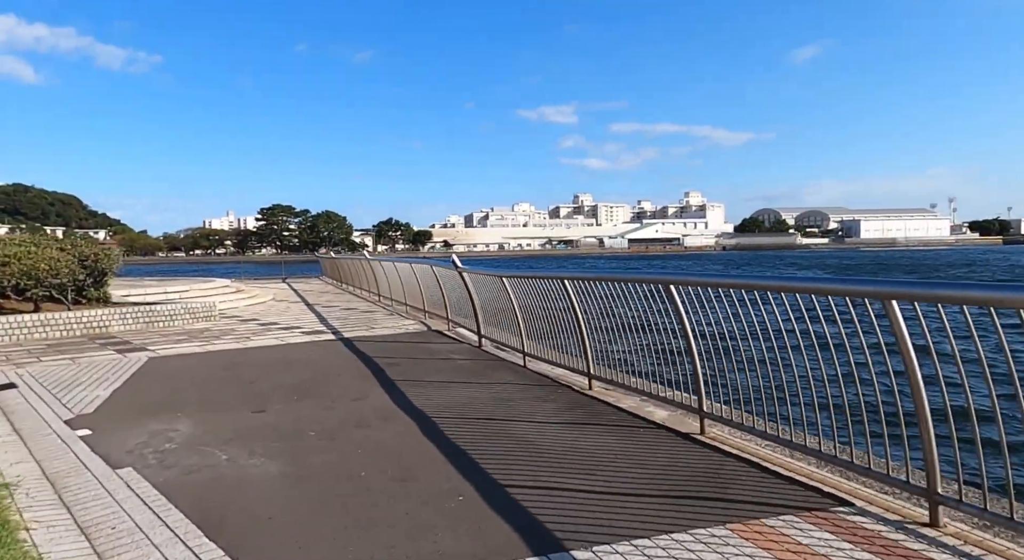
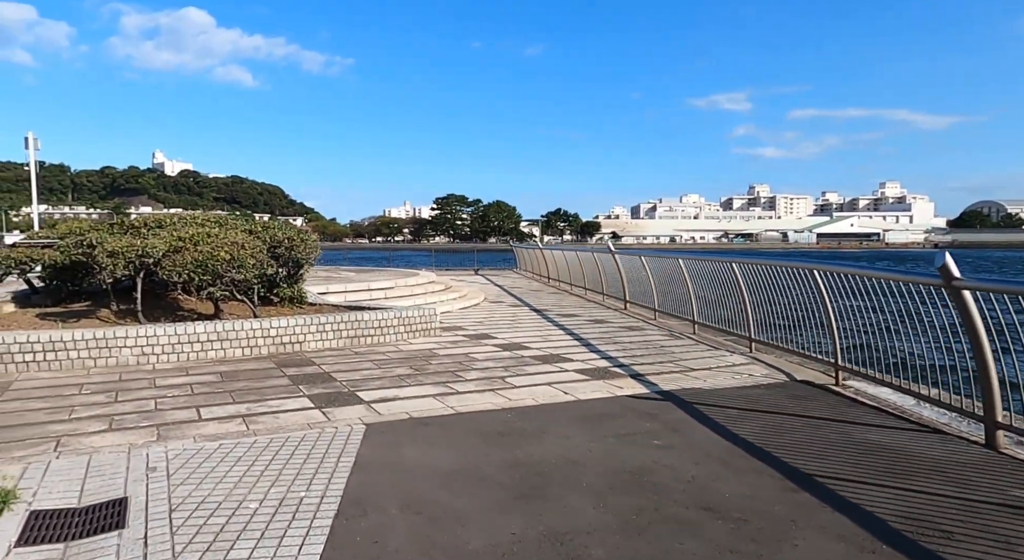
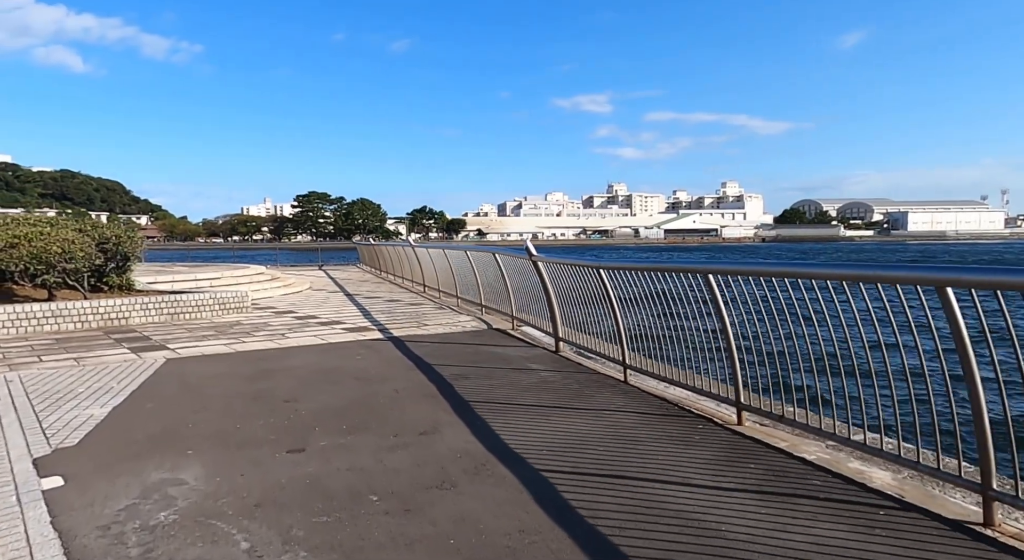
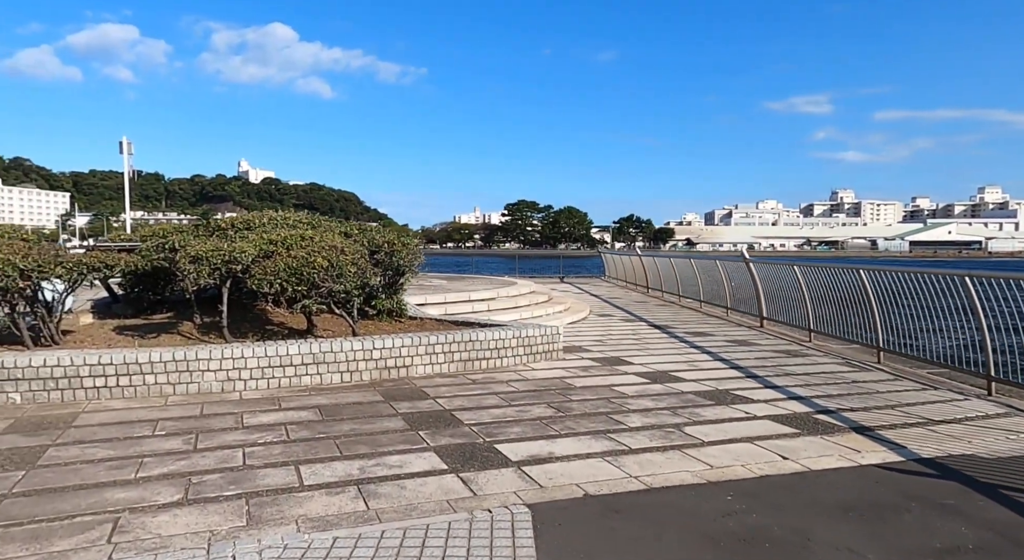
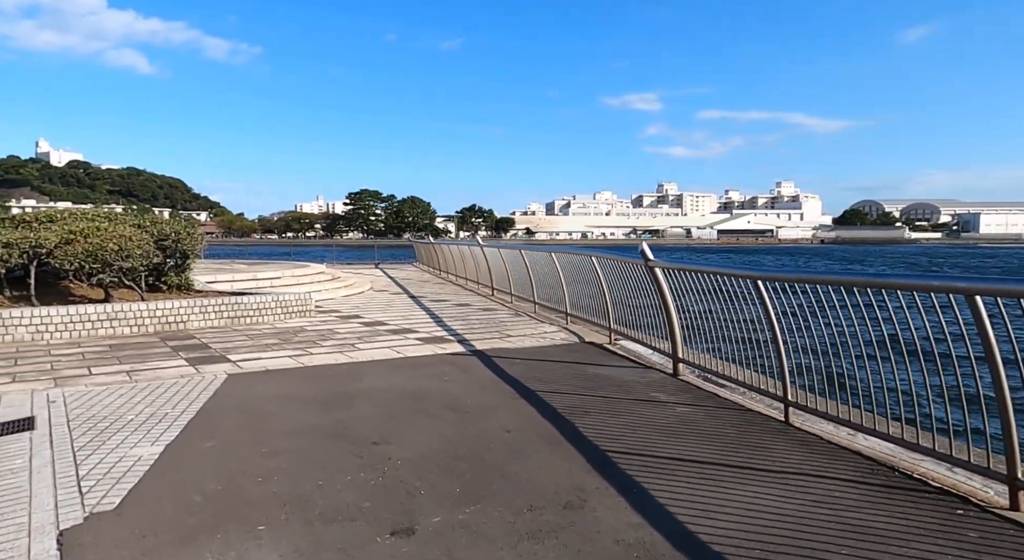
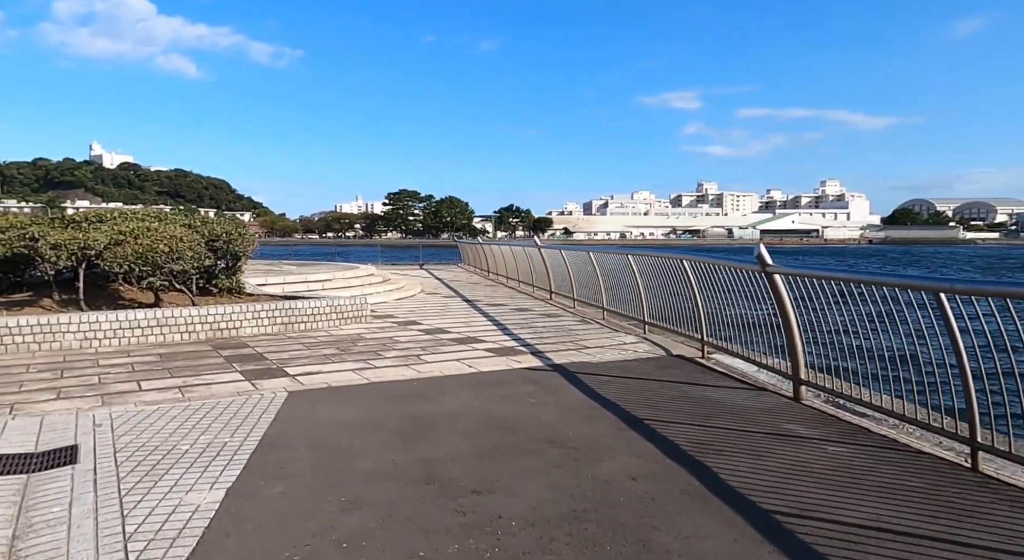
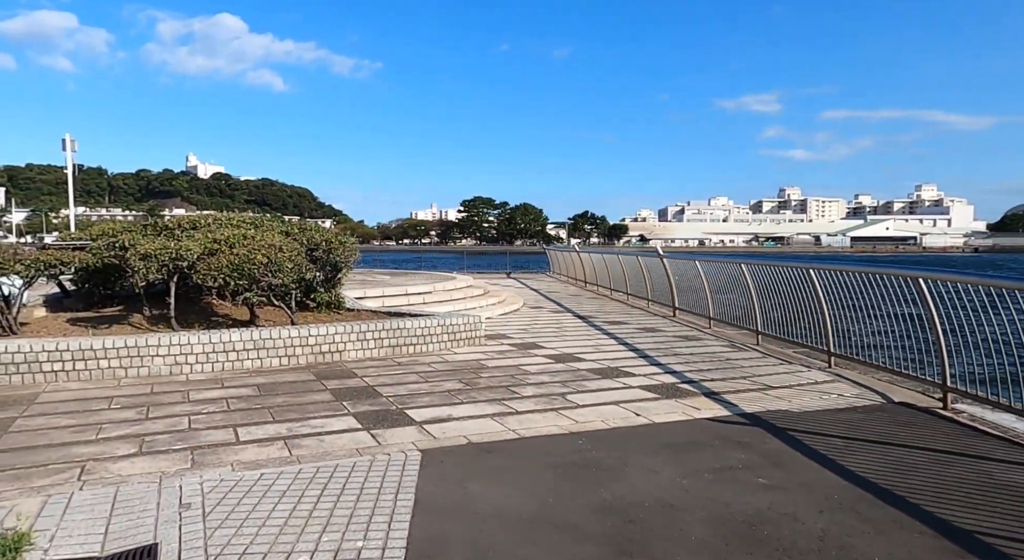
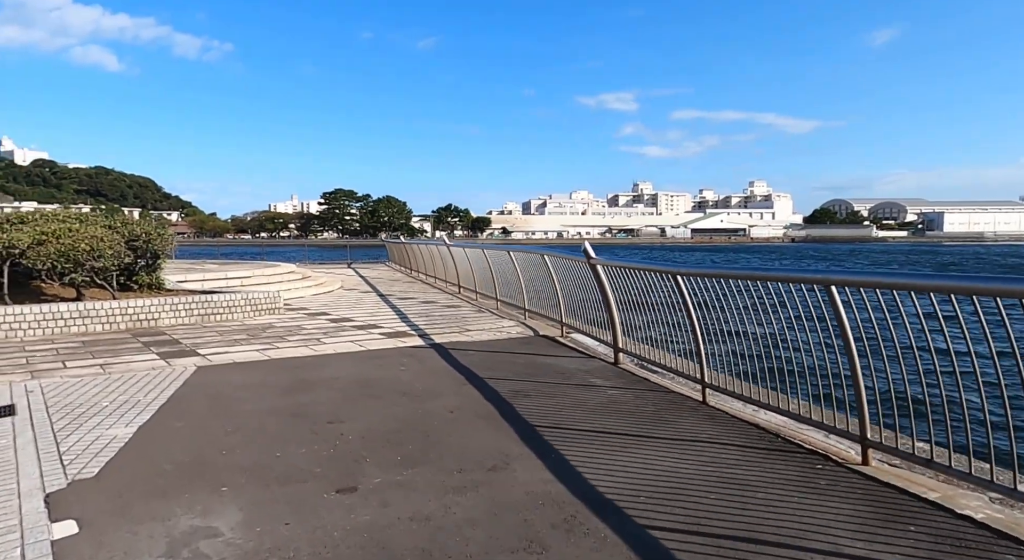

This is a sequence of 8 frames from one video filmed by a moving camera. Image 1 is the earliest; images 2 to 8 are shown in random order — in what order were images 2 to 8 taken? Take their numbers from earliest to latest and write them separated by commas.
3, 8, 5, 6, 2, 7, 4
